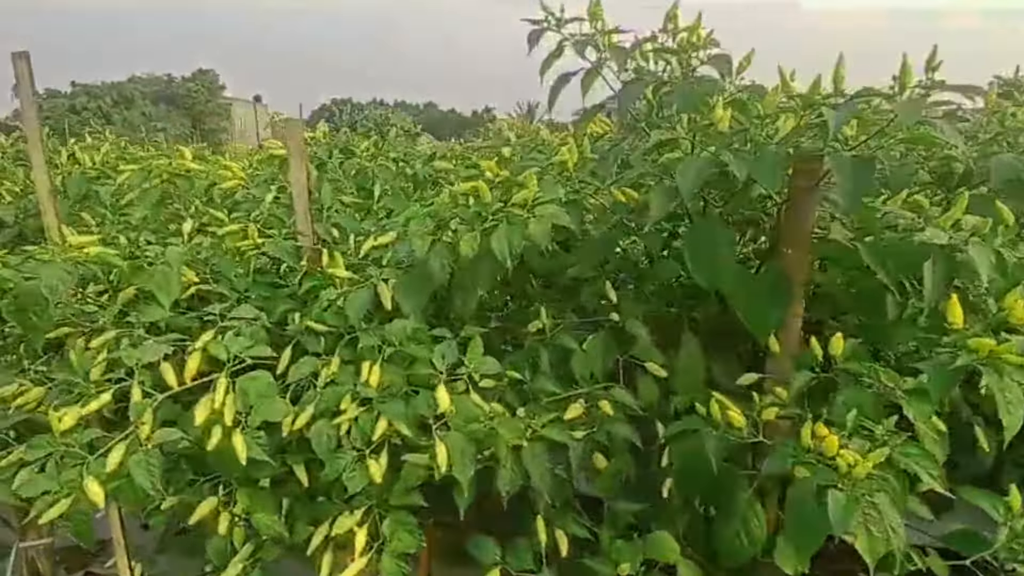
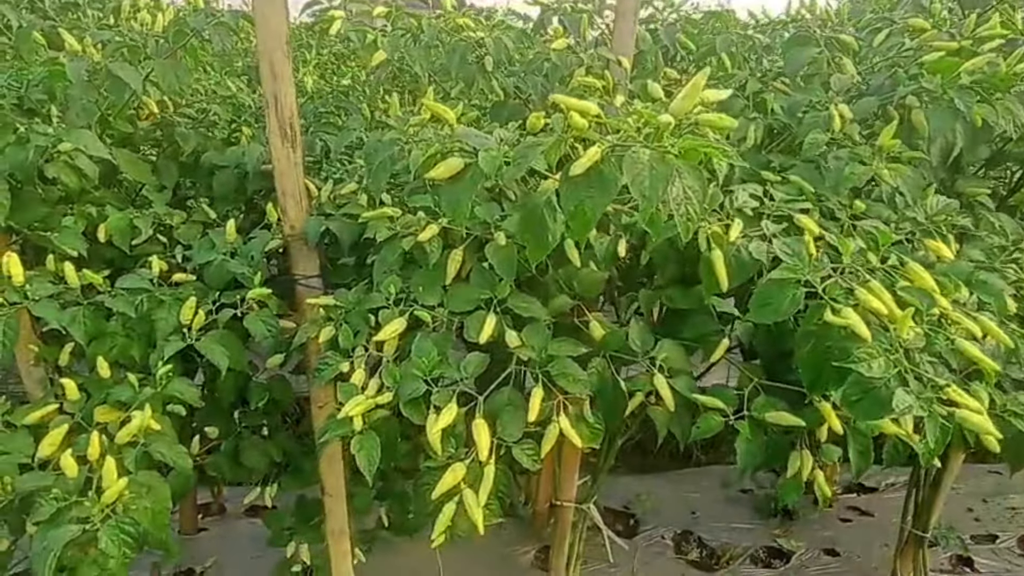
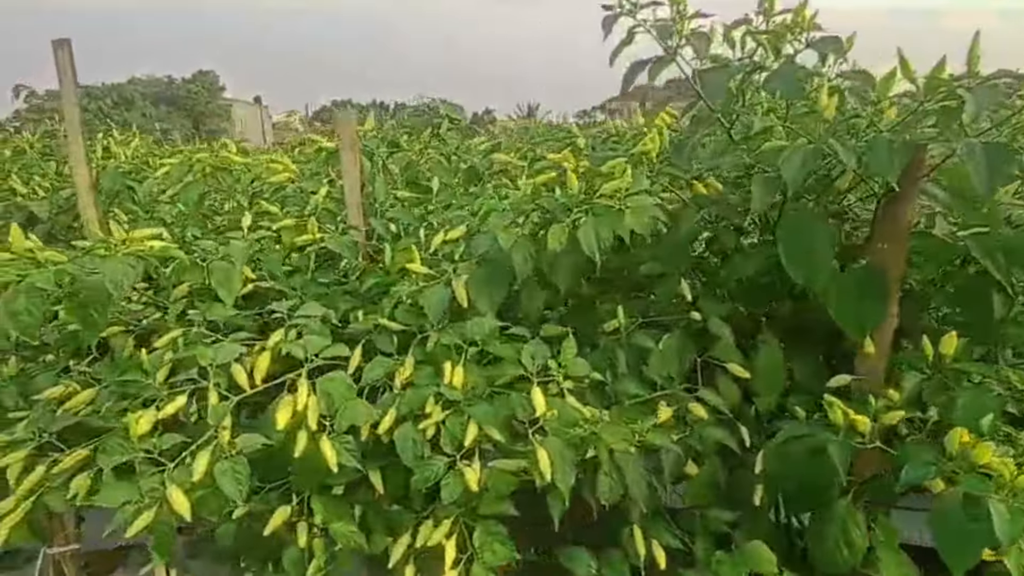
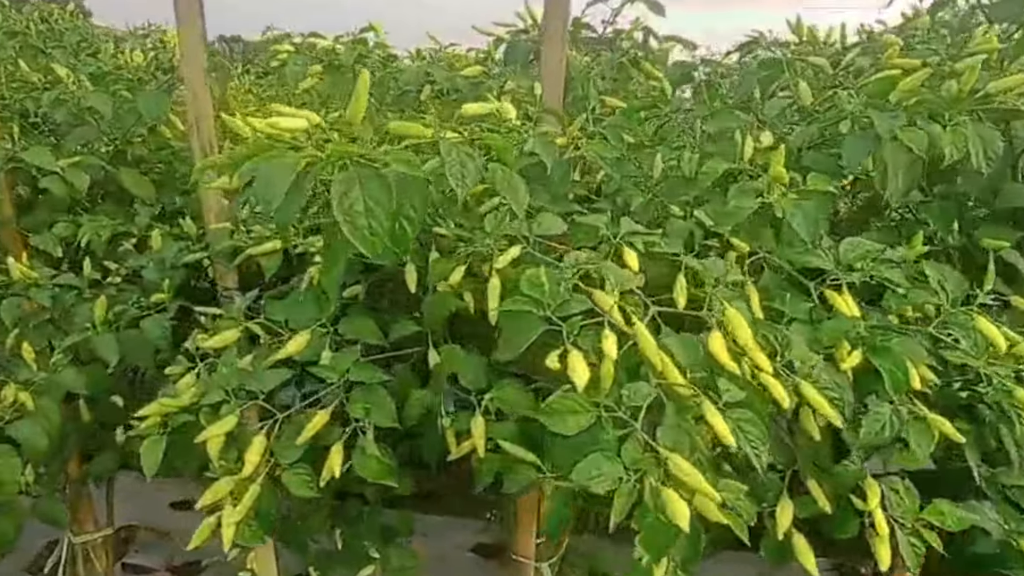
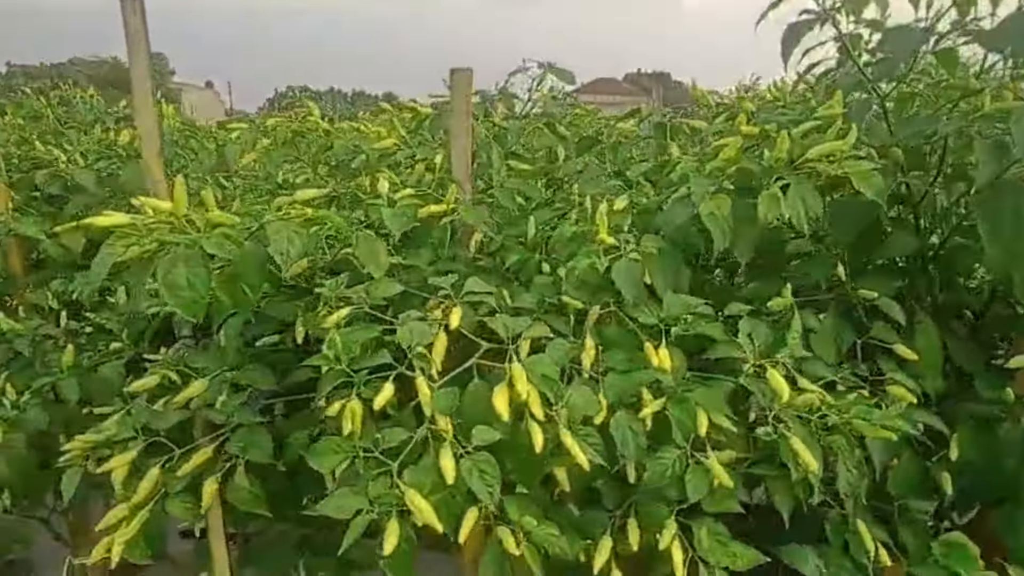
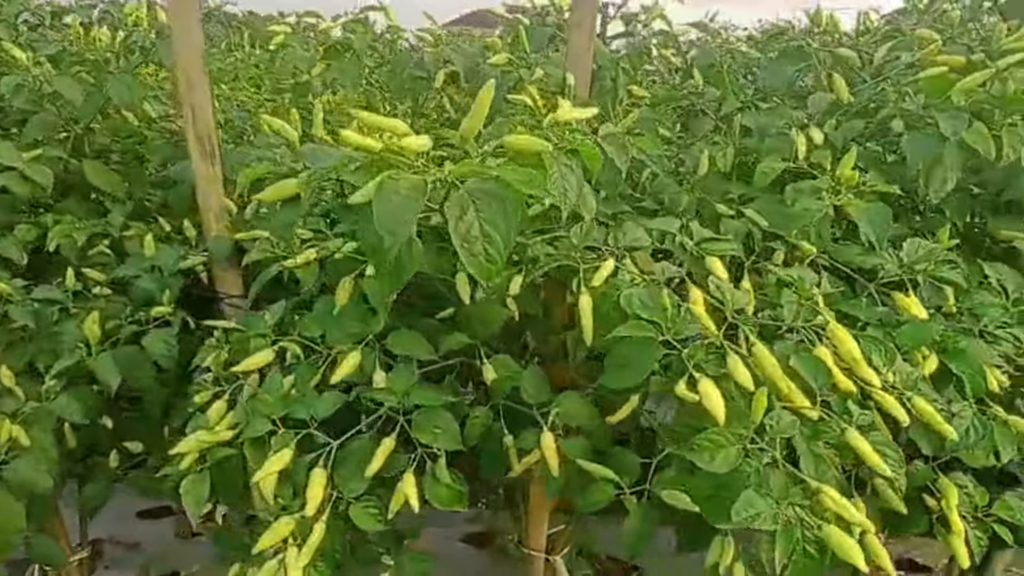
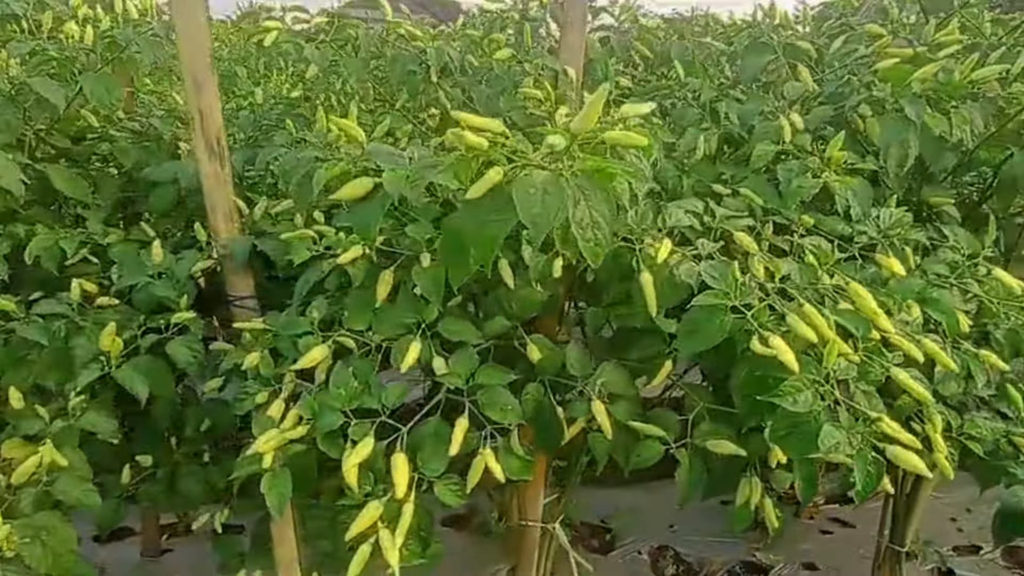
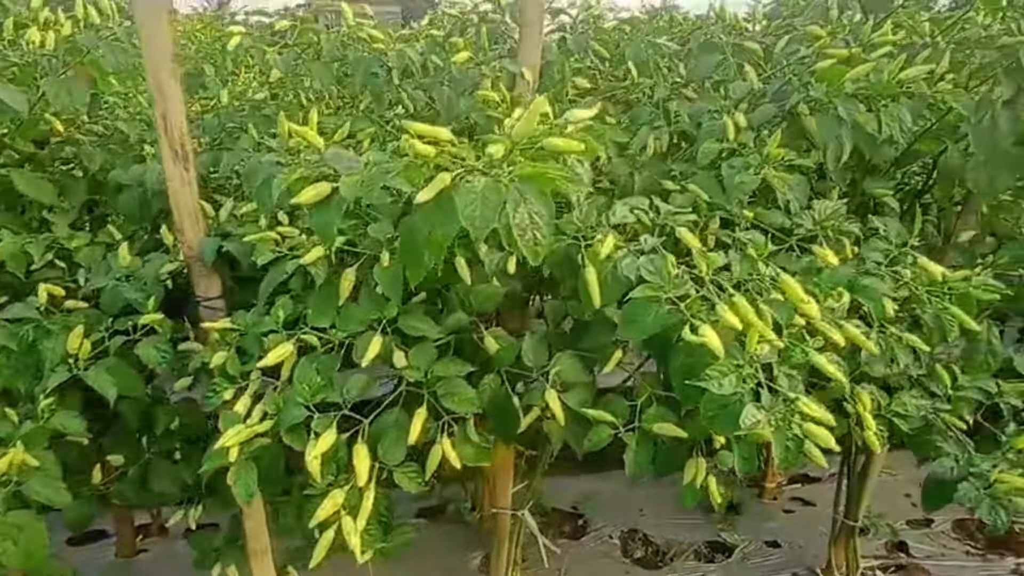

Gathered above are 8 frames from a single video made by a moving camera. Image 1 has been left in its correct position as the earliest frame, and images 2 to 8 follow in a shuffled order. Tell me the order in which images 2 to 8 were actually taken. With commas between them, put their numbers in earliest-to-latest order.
3, 5, 4, 6, 7, 2, 8
